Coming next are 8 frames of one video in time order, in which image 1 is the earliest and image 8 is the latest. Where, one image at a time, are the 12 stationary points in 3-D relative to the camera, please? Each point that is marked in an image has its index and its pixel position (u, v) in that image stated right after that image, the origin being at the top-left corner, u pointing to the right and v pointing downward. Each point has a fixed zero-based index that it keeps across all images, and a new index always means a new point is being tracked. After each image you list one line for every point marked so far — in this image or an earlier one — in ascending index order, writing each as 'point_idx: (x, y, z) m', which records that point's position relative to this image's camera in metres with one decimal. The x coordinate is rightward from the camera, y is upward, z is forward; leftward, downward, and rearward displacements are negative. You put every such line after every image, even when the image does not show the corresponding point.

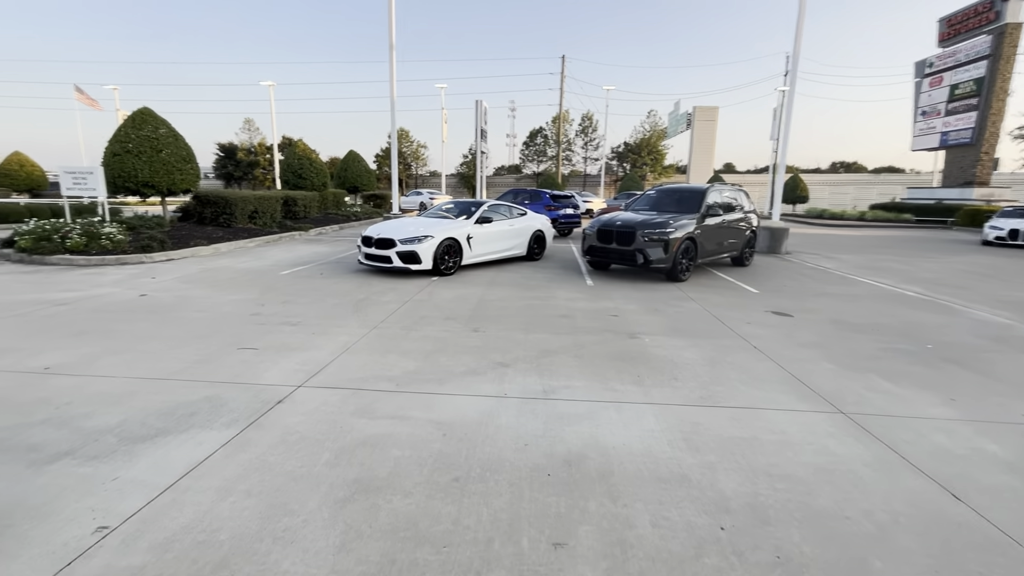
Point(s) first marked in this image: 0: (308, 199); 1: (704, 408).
0: (-7.4, +3.2, +17.6) m
1: (+1.5, -0.9, +3.7) m
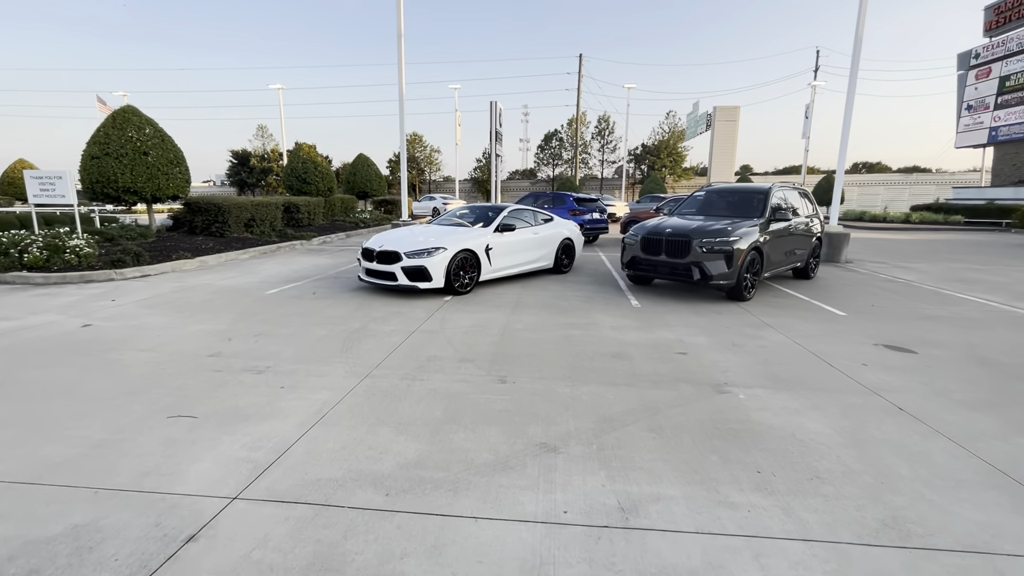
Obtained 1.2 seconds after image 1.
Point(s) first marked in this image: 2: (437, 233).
0: (-6.7, +2.8, +16.3) m
1: (+1.8, -1.2, +2.2) m
2: (-1.2, +0.9, +7.8) m
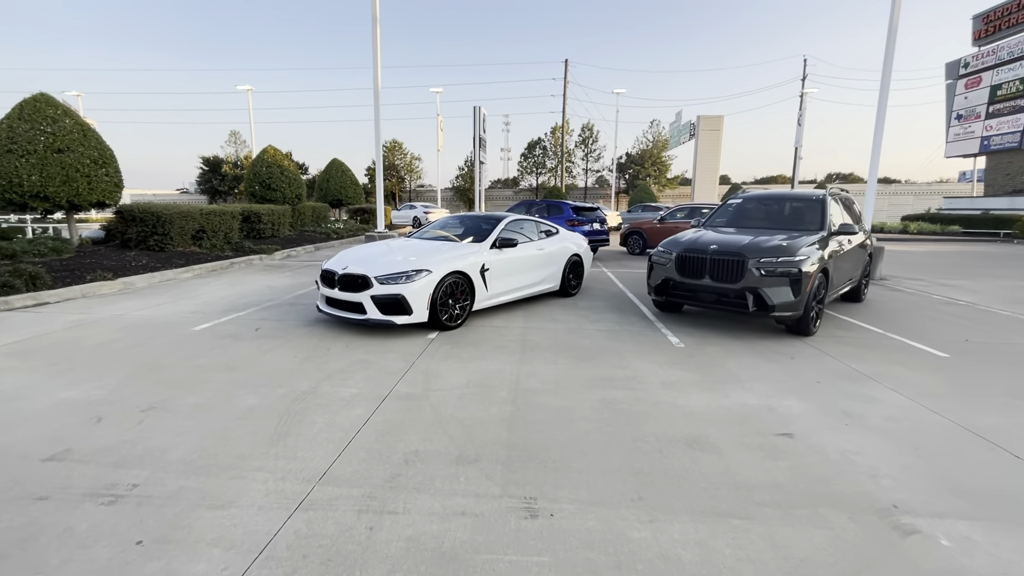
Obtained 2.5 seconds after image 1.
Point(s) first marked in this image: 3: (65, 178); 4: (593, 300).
0: (-7.0, +2.2, +14.5) m
1: (+2.0, -1.5, +0.5) m
2: (-1.2, +0.4, +6.1) m
3: (-8.3, +2.1, +9.0) m
4: (+1.3, -0.2, +8.0) m
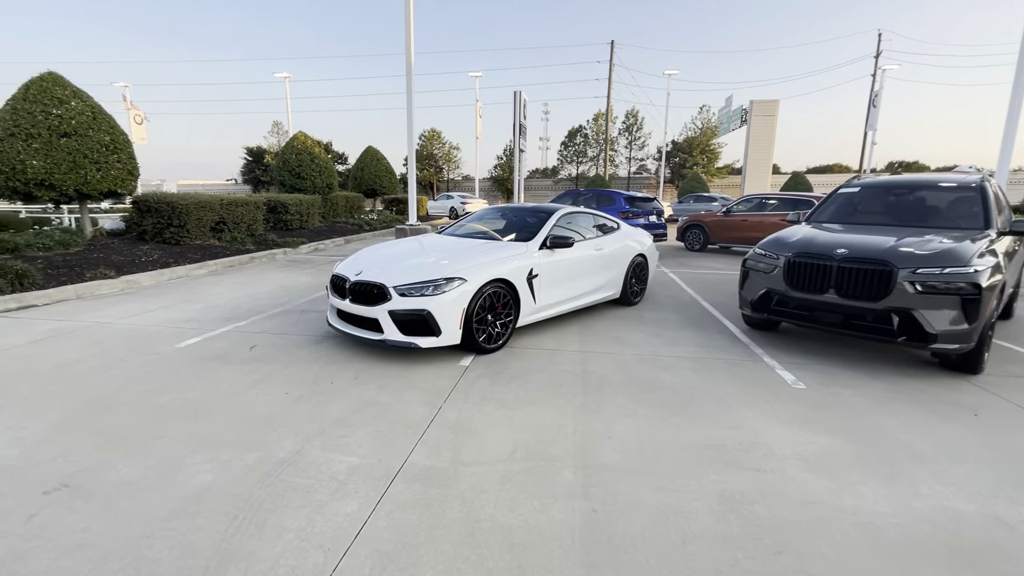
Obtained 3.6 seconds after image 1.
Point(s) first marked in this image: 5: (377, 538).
0: (-5.8, +2.4, +13.6) m
1: (+2.1, -1.7, -0.9) m
2: (-0.6, +0.3, +4.8) m
3: (-7.5, +2.1, +8.2) m
4: (+2.0, -0.3, +6.6) m
5: (-0.6, -1.1, +2.1) m
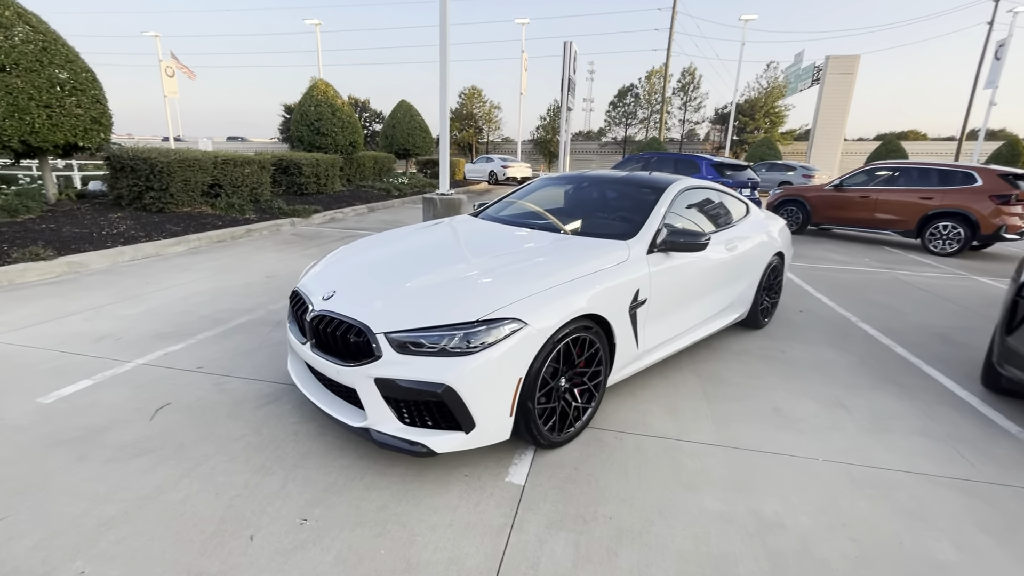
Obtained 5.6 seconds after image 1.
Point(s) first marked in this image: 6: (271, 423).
0: (-4.5, +3.0, +11.7) m
1: (+2.1, -2.4, -3.0) m
2: (-0.1, +0.2, +2.7) m
3: (-6.6, +2.4, +6.5) m
4: (+2.6, -0.5, +4.3) m
5: (-0.3, -1.5, +0.1) m
6: (-1.3, -0.8, +2.7) m
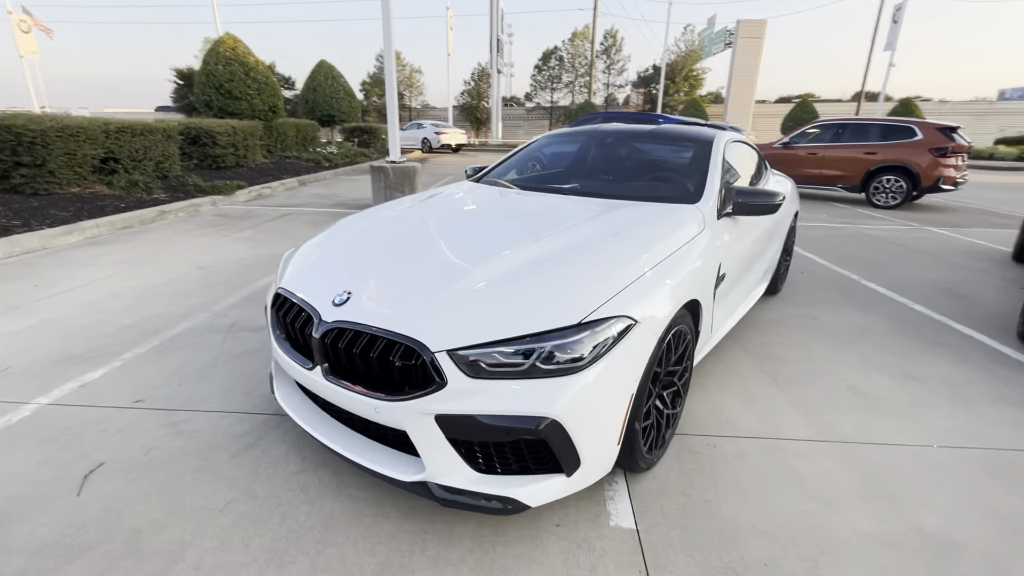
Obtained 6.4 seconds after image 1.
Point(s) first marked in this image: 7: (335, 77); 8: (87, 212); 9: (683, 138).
0: (-5.7, +3.3, +10.1) m
1: (+3.4, -2.5, -3.1) m
2: (+0.2, +0.2, +2.1) m
3: (-7.0, +2.3, +4.7) m
4: (+2.7, -0.1, +4.1) m
5: (+0.4, -1.6, -0.4) m
6: (-1.0, -0.8, +1.9) m
7: (-6.2, +7.4, +16.9) m
8: (-5.4, +0.9, +6.1) m
9: (+1.1, +1.0, +3.1) m
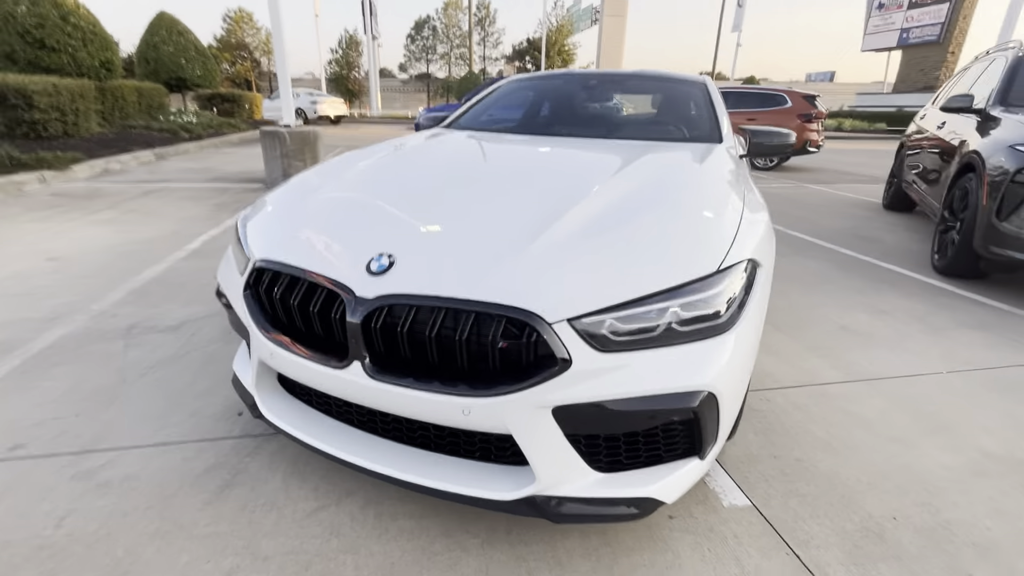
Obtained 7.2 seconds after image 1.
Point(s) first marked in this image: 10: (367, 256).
0: (-7.4, +3.2, +8.0) m
1: (+4.8, -2.3, -2.4) m
2: (+0.4, +0.4, +1.7) m
3: (-7.3, +2.0, +2.5) m
4: (+2.3, +0.3, +4.3) m
5: (+1.3, -1.5, -0.5) m
6: (-0.7, -0.7, +1.4) m
7: (-9.8, +7.5, +14.3) m
8: (-6.1, +0.8, +4.4) m
9: (+1.0, +1.3, +2.9) m
10: (-0.4, +0.1, +1.3) m
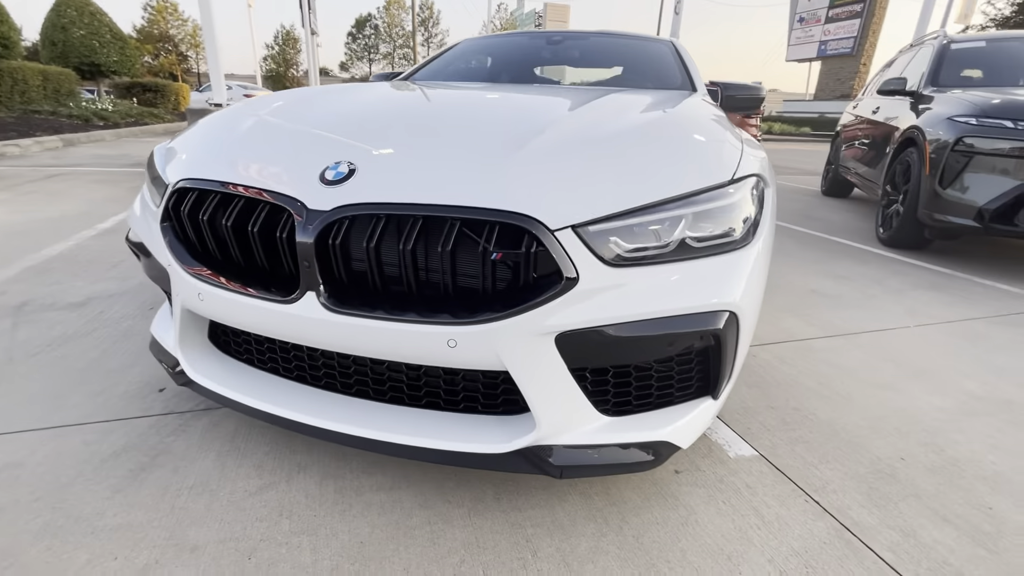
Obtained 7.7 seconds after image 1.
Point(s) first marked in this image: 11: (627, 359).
0: (-8.2, +3.2, +7.1) m
1: (+5.2, -1.9, -2.1) m
2: (+0.3, +0.6, +1.6) m
3: (-7.5, +2.0, +1.6) m
4: (+2.0, +0.5, +4.3) m
5: (+1.5, -1.2, -0.6) m
6: (-0.7, -0.5, +1.1) m
7: (-11.3, +7.4, +13.0) m
8: (-6.4, +0.8, +3.5) m
9: (+0.7, +1.5, +2.8) m
10: (-0.4, +0.3, +1.1) m
11: (+0.2, -0.1, +1.0) m
